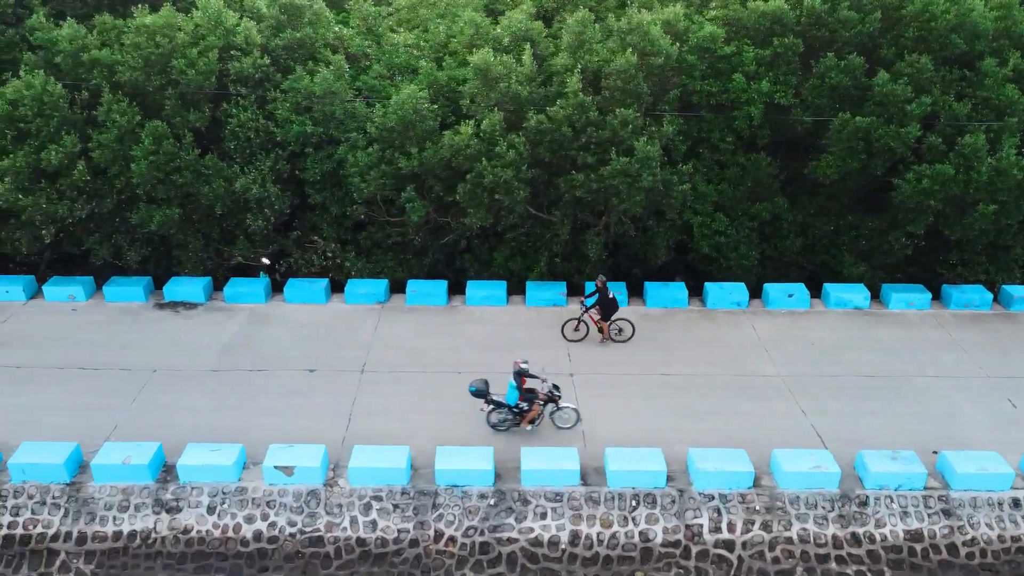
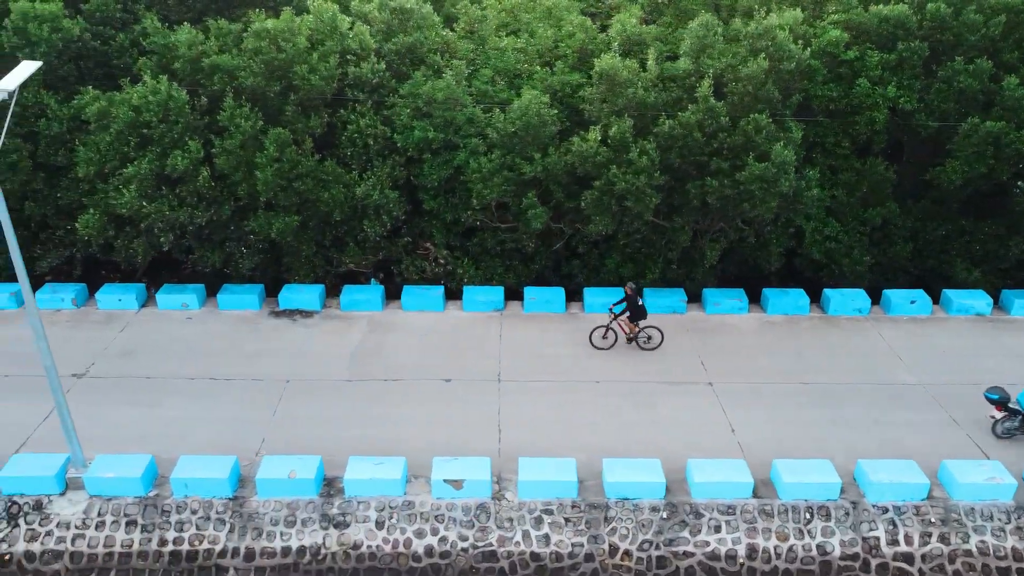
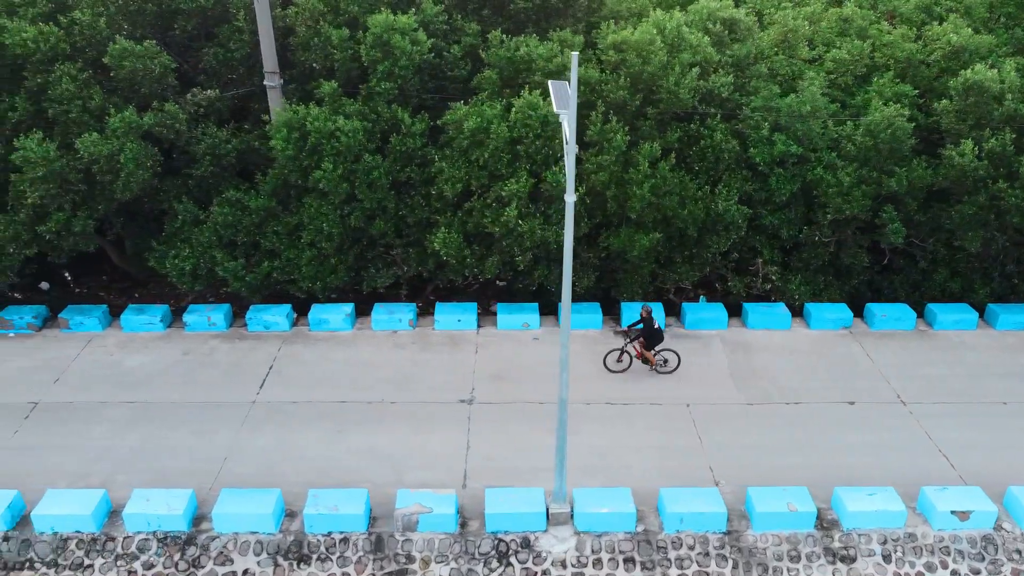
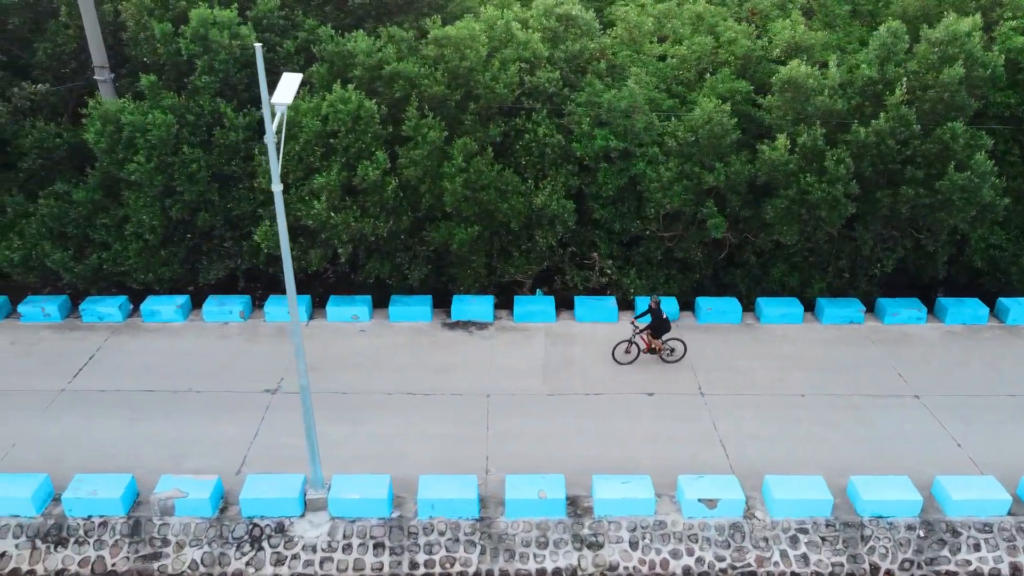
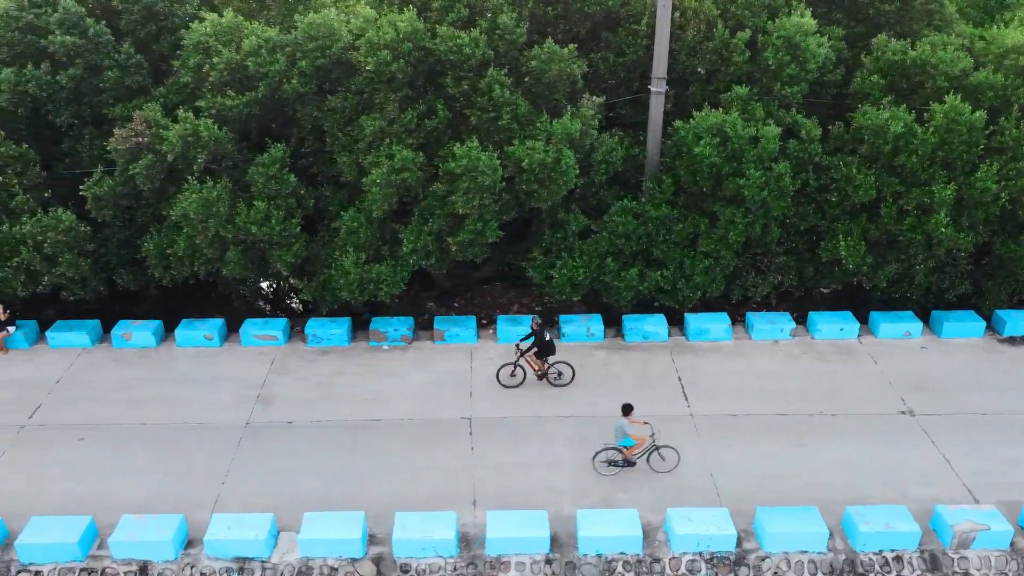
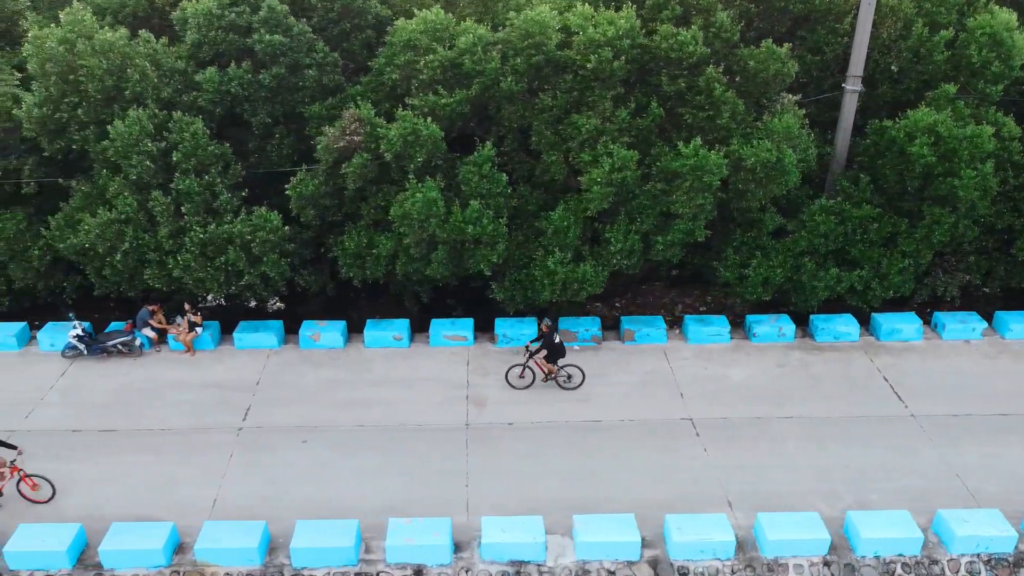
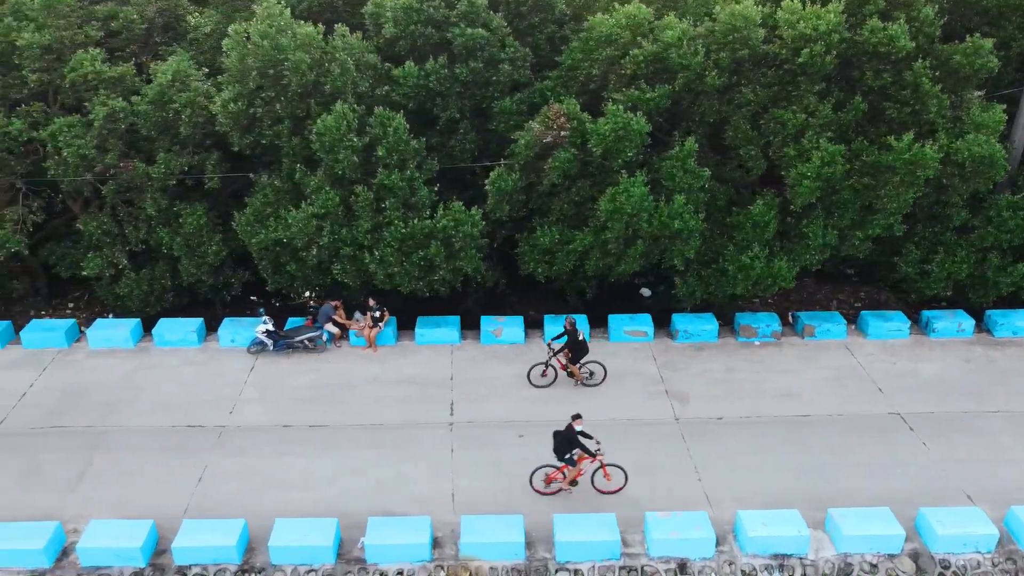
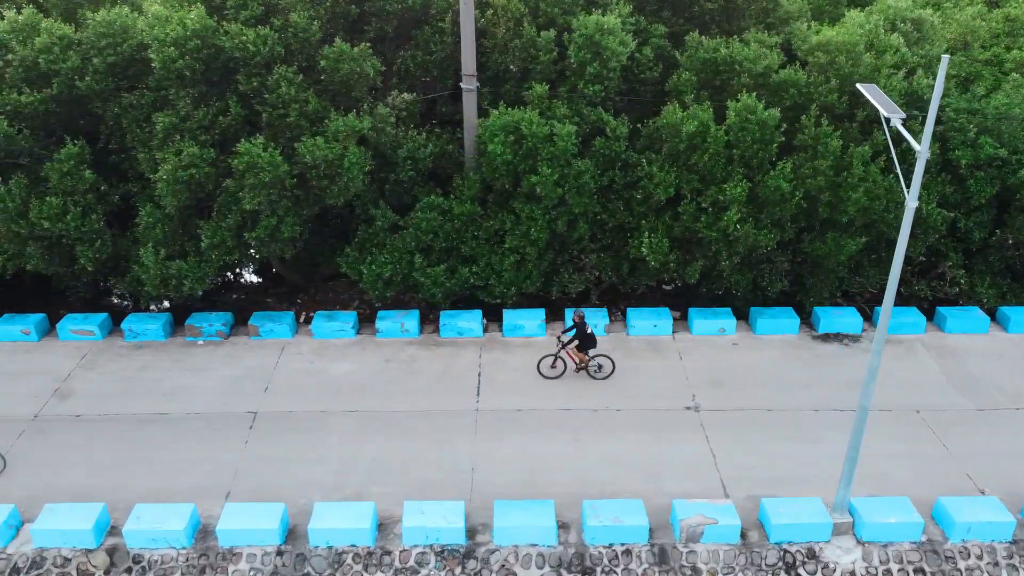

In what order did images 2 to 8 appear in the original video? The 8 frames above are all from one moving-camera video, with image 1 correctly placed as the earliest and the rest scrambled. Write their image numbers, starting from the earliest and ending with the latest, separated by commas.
2, 4, 3, 8, 5, 6, 7
